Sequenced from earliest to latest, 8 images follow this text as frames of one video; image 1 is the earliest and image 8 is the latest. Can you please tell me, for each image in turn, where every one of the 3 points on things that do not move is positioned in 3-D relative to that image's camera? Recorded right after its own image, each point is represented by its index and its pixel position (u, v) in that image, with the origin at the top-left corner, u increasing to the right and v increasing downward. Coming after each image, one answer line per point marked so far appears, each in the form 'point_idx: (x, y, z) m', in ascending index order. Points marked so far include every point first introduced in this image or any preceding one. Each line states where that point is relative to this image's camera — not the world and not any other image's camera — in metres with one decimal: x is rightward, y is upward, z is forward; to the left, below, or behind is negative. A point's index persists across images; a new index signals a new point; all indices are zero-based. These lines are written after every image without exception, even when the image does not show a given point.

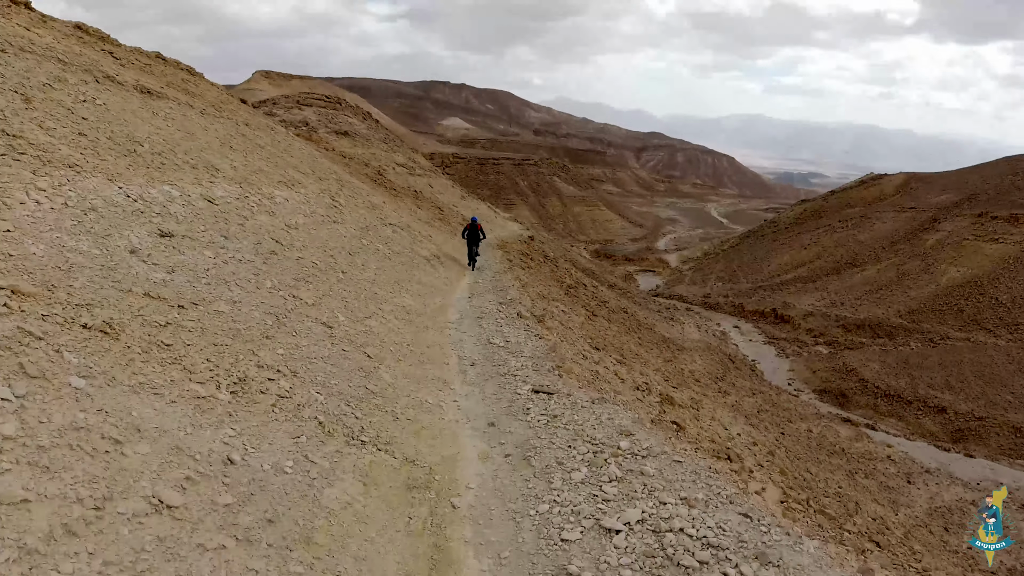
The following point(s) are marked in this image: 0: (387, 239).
0: (-2.6, +1.0, +12.1) m
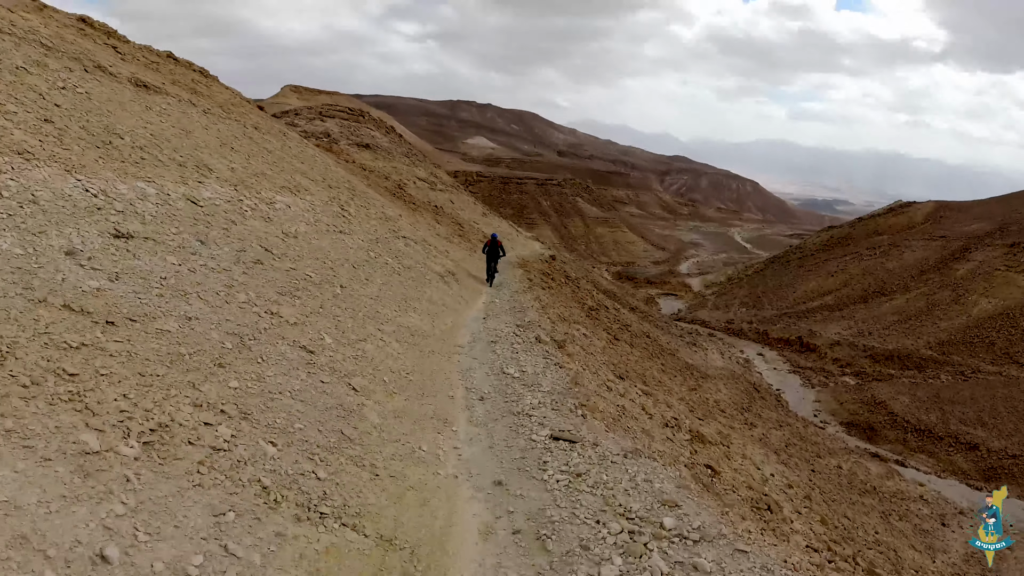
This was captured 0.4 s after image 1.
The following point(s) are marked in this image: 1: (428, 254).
0: (-2.2, +0.6, +11.2) m
1: (-1.9, +0.8, +12.7) m
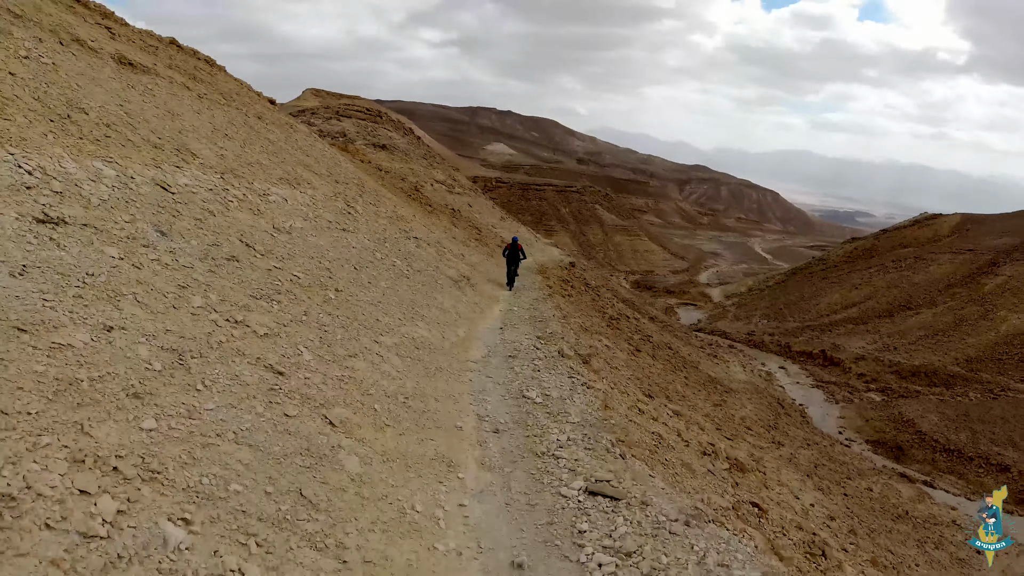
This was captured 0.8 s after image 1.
0: (-1.8, +0.5, +10.1) m
1: (-1.5, +0.6, +11.7) m
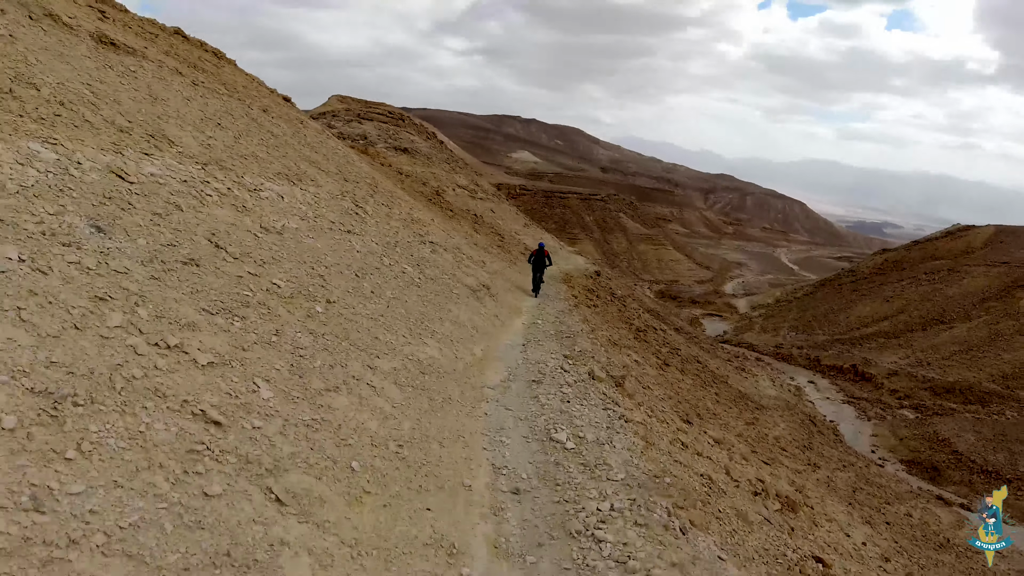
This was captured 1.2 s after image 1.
0: (-1.4, +0.4, +9.1) m
1: (-1.0, +0.5, +10.6) m
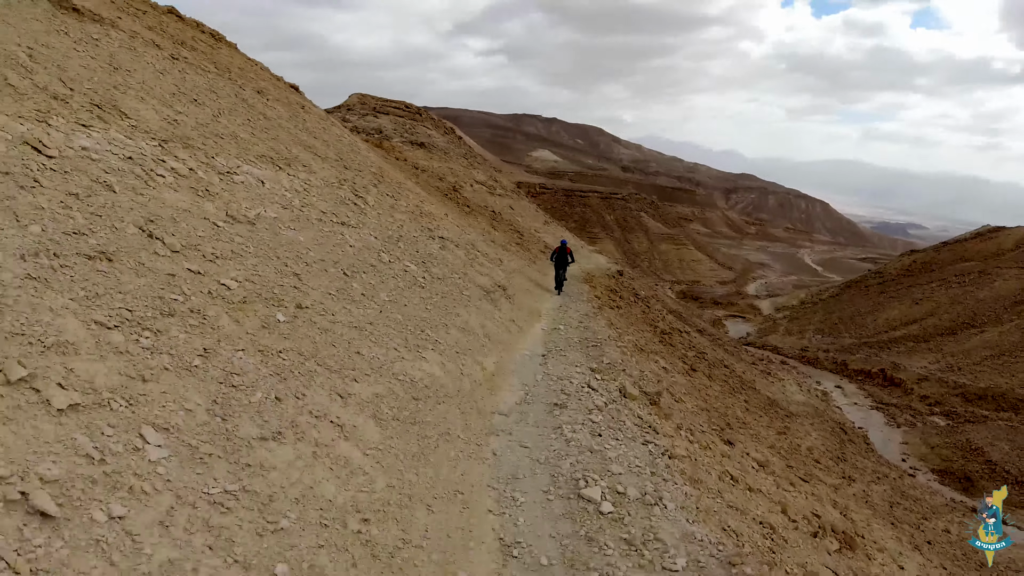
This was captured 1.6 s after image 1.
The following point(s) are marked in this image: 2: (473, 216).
0: (-1.2, +0.4, +8.0) m
1: (-0.7, +0.5, +9.5) m
2: (-1.2, +2.2, +17.4) m
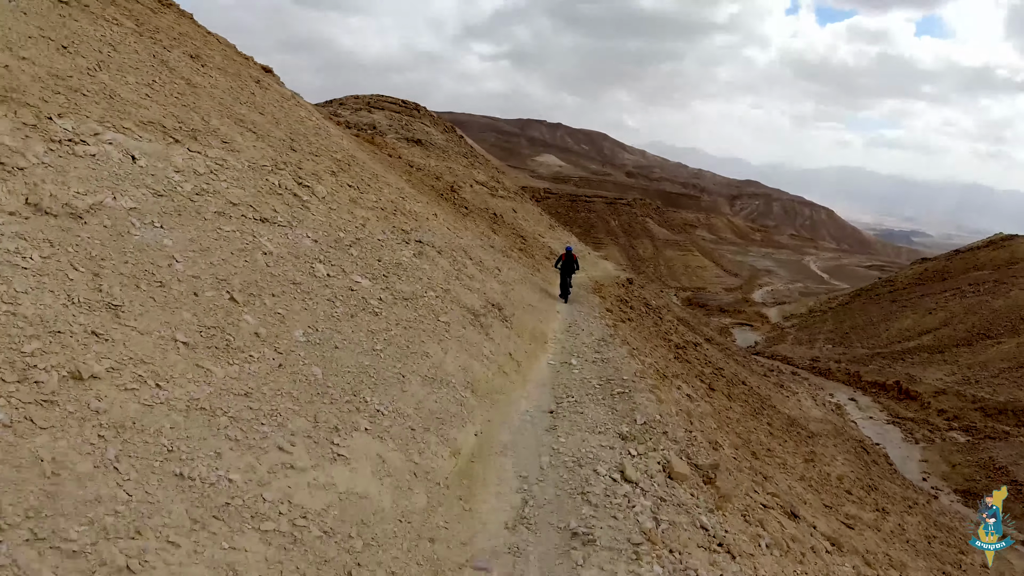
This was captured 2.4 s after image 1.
0: (-1.2, +0.2, +5.9) m
1: (-0.7, +0.2, +7.4) m
2: (-1.2, +1.9, +15.3) m
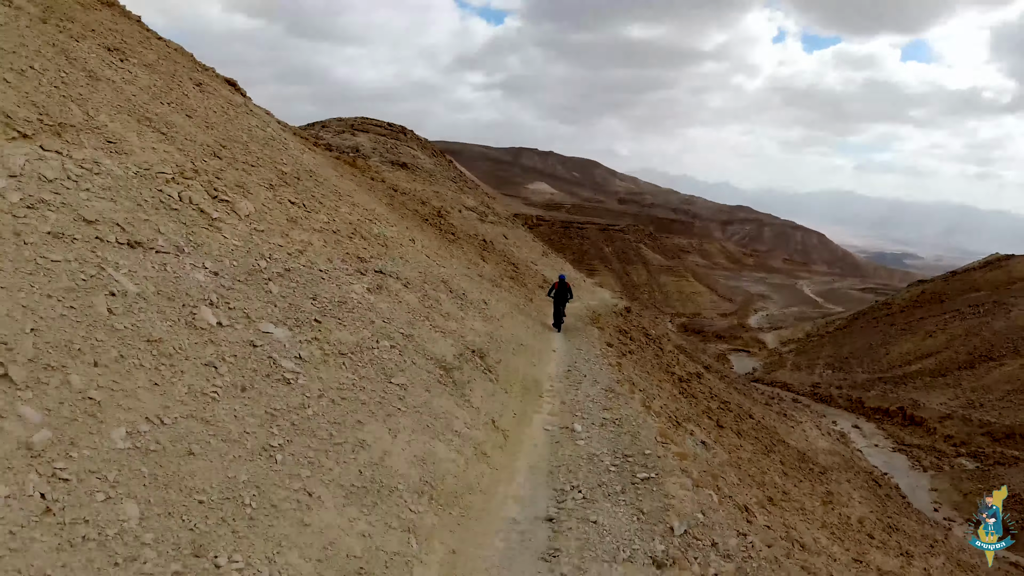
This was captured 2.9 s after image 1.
0: (-1.3, -0.2, +4.4) m
1: (-0.9, -0.2, +6.0) m
2: (-1.4, +1.1, +14.0) m
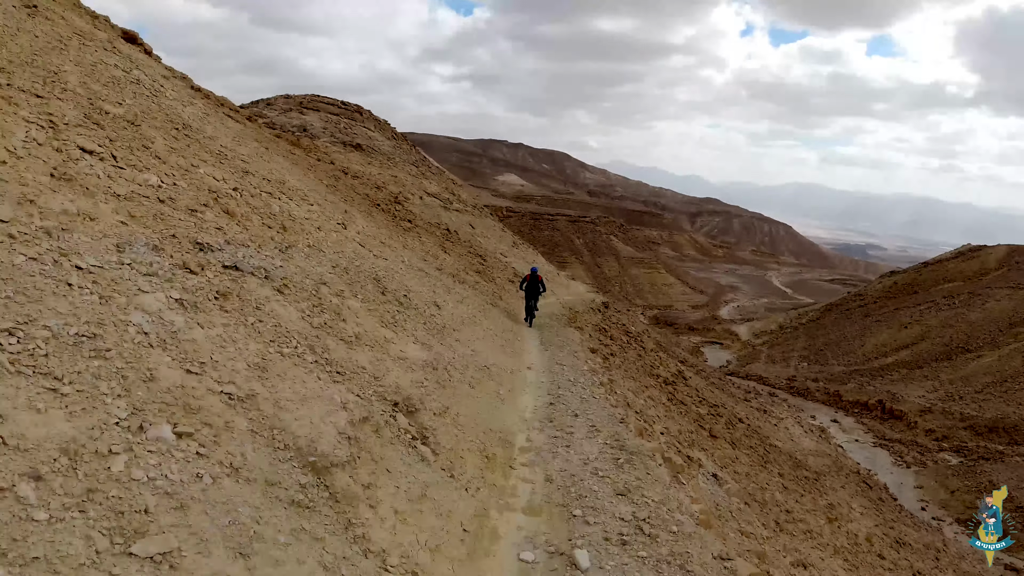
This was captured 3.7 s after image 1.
0: (-1.6, -0.3, +2.2) m
1: (-1.2, -0.2, +3.8) m
2: (-2.1, +1.1, +11.7) m
